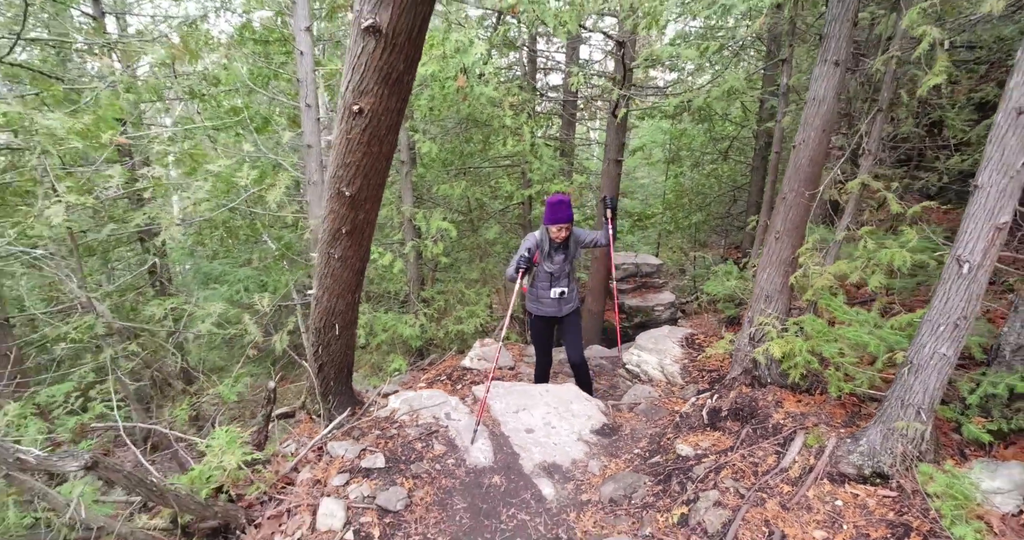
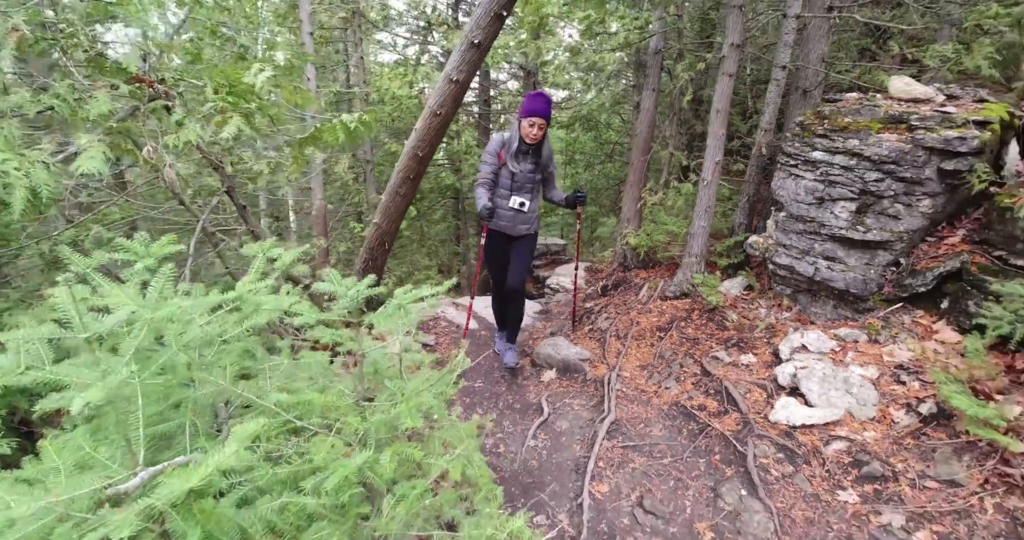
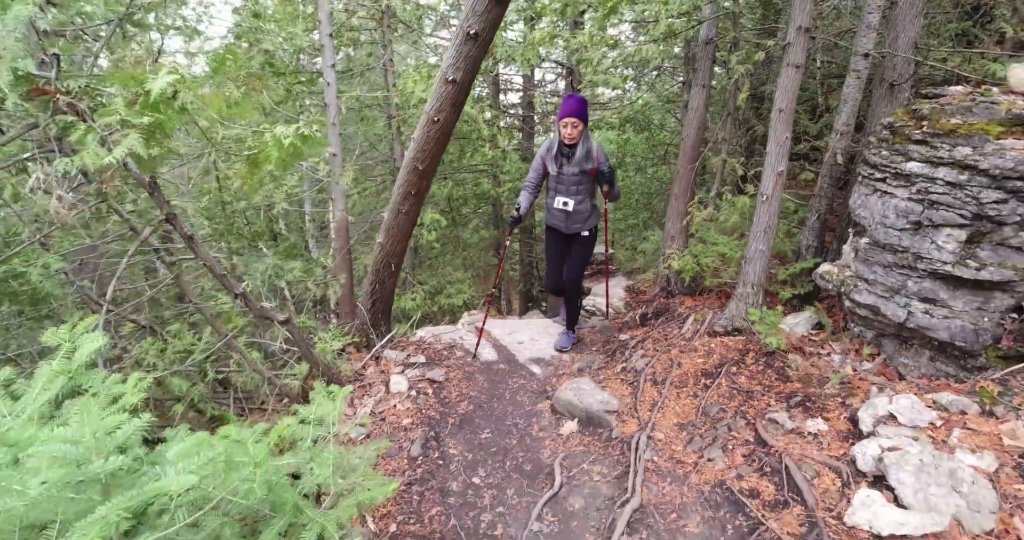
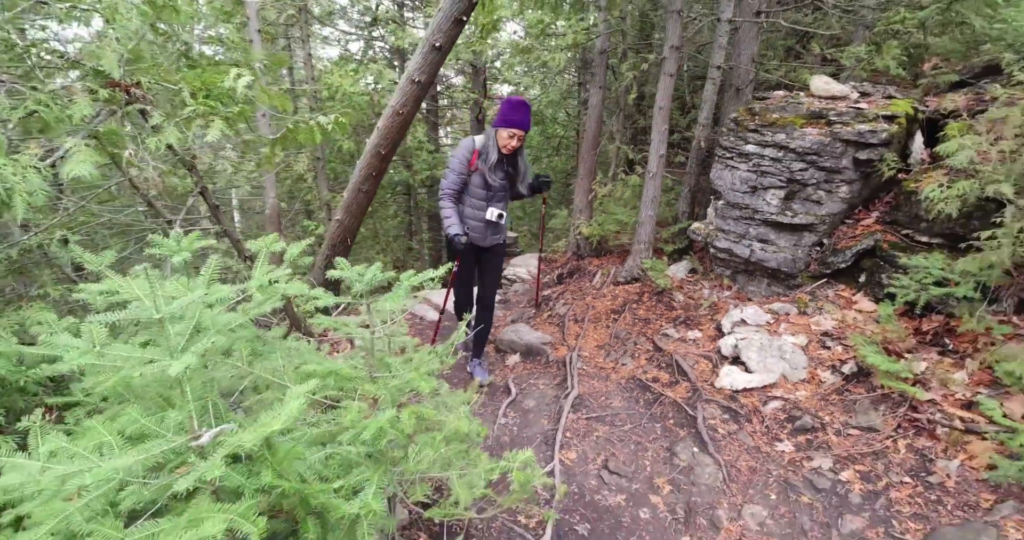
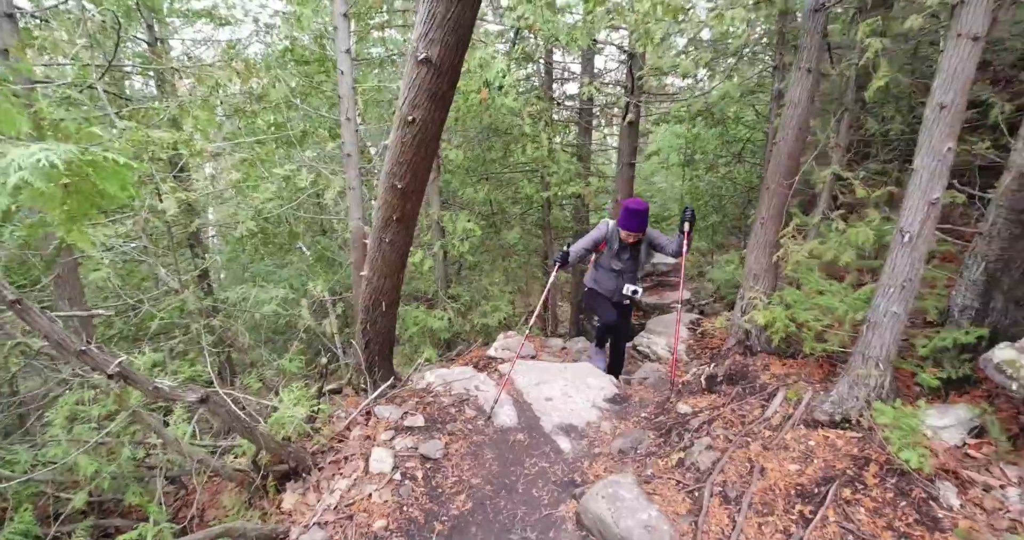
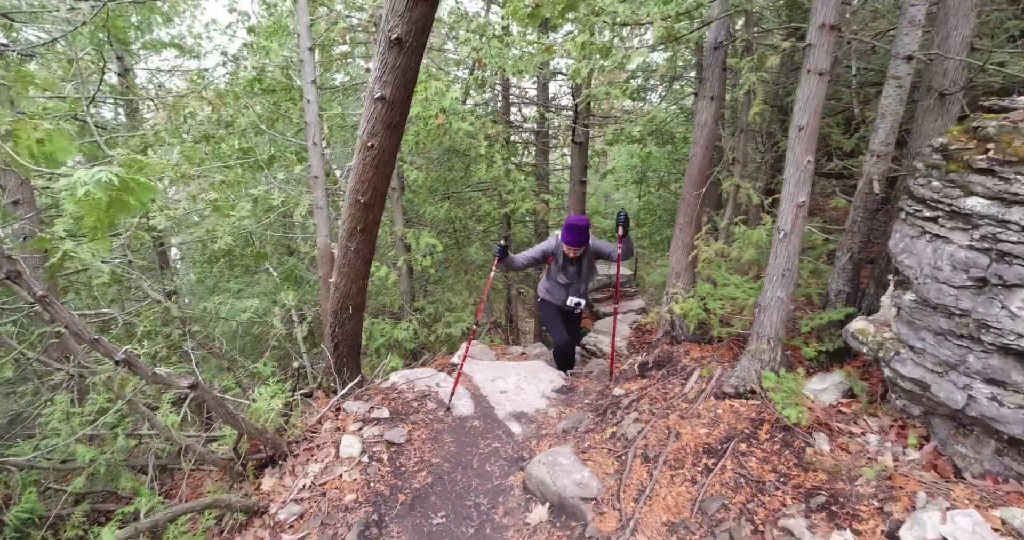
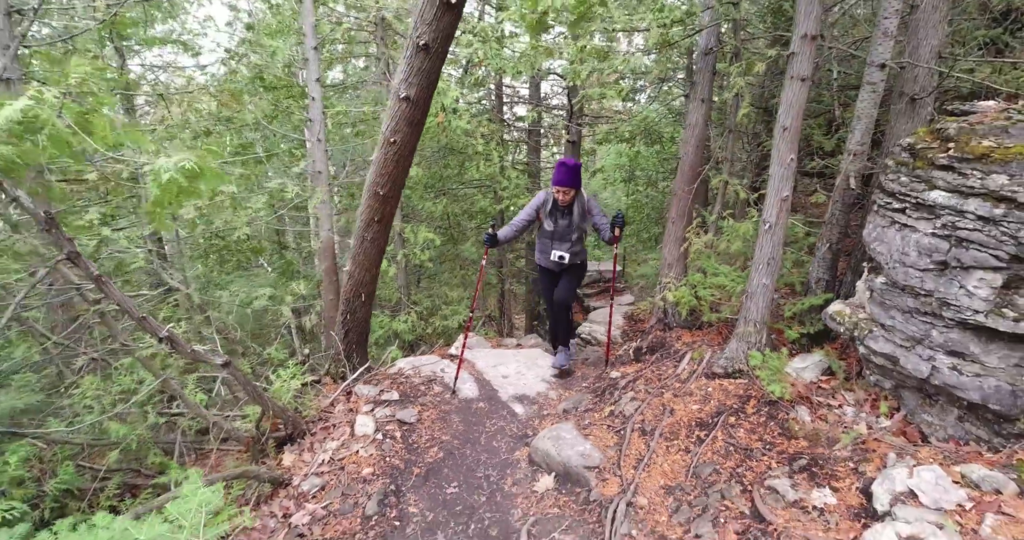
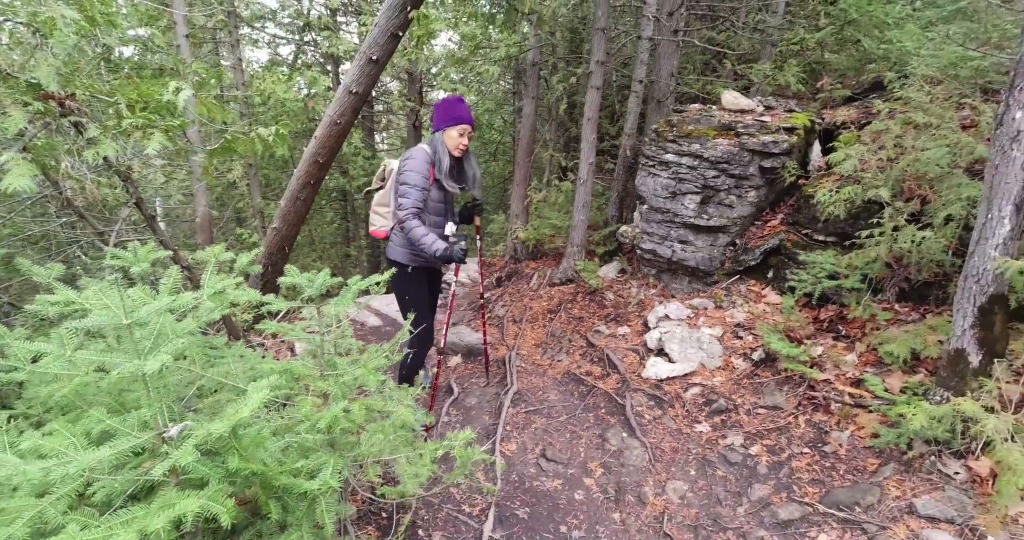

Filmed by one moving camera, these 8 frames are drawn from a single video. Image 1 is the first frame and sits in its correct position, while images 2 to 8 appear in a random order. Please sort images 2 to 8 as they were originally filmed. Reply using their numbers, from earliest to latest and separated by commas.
5, 6, 7, 3, 2, 4, 8
